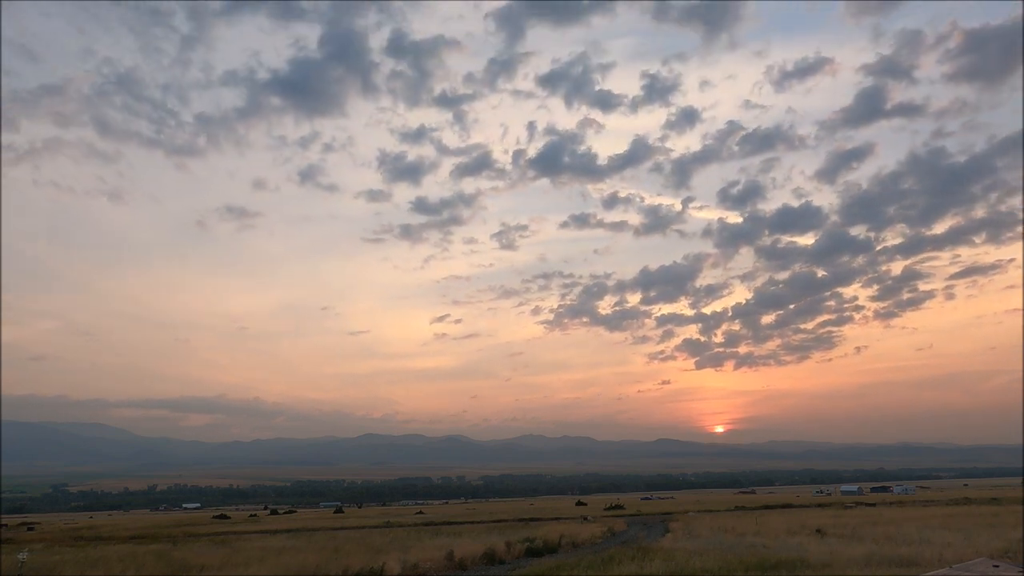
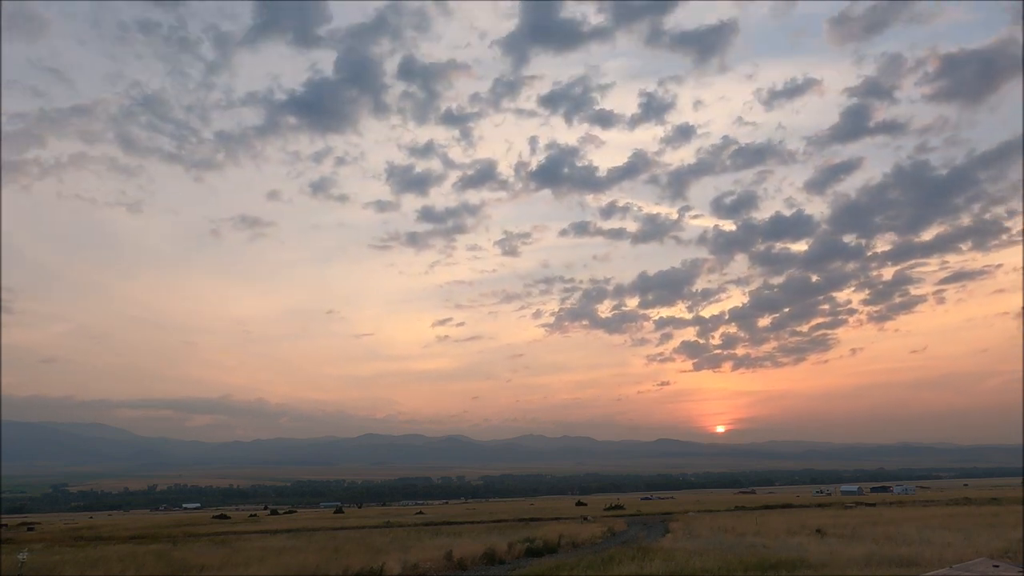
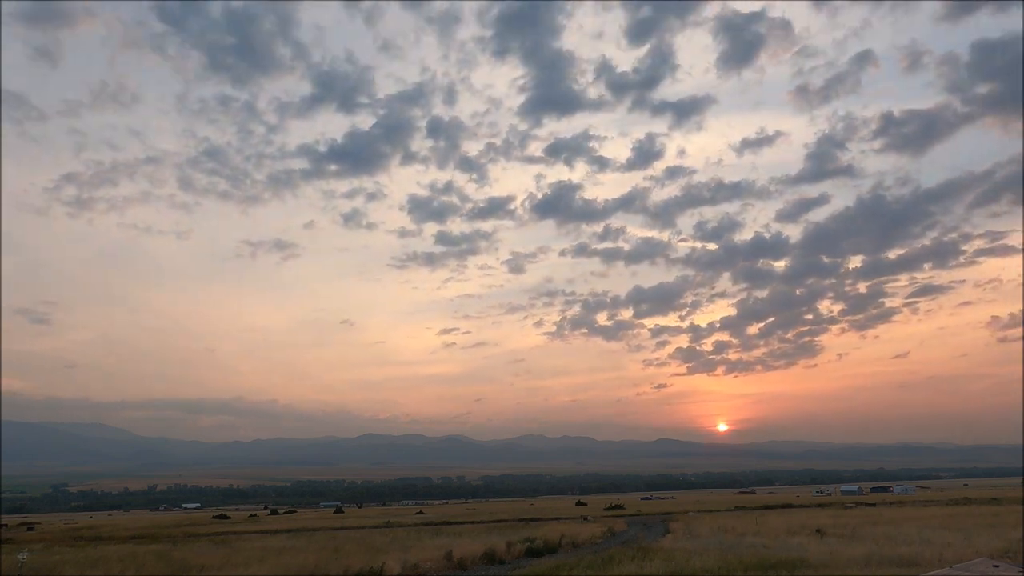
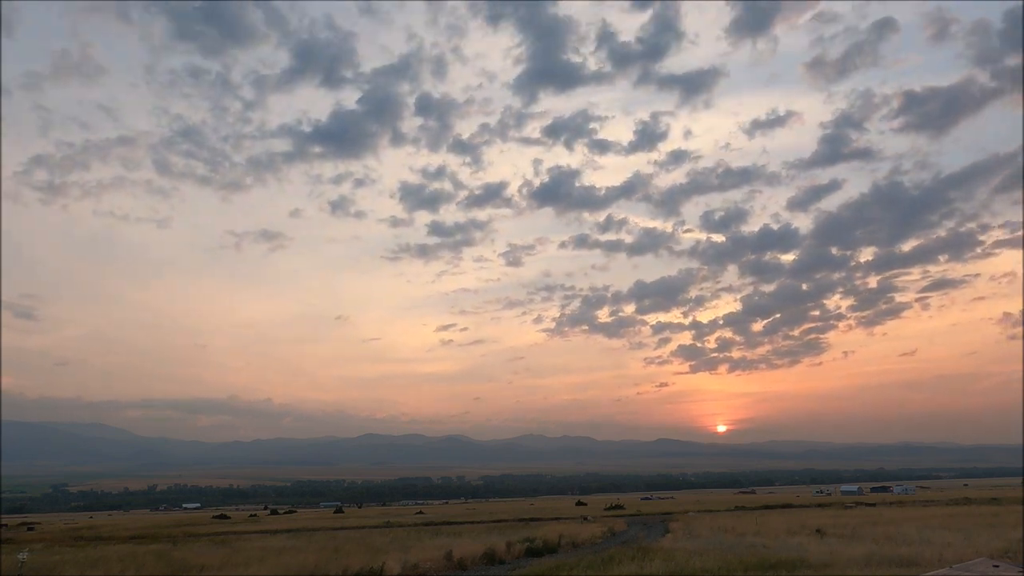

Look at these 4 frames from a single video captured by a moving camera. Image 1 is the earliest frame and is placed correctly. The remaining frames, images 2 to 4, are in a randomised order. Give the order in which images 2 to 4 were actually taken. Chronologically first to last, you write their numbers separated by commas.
2, 4, 3
